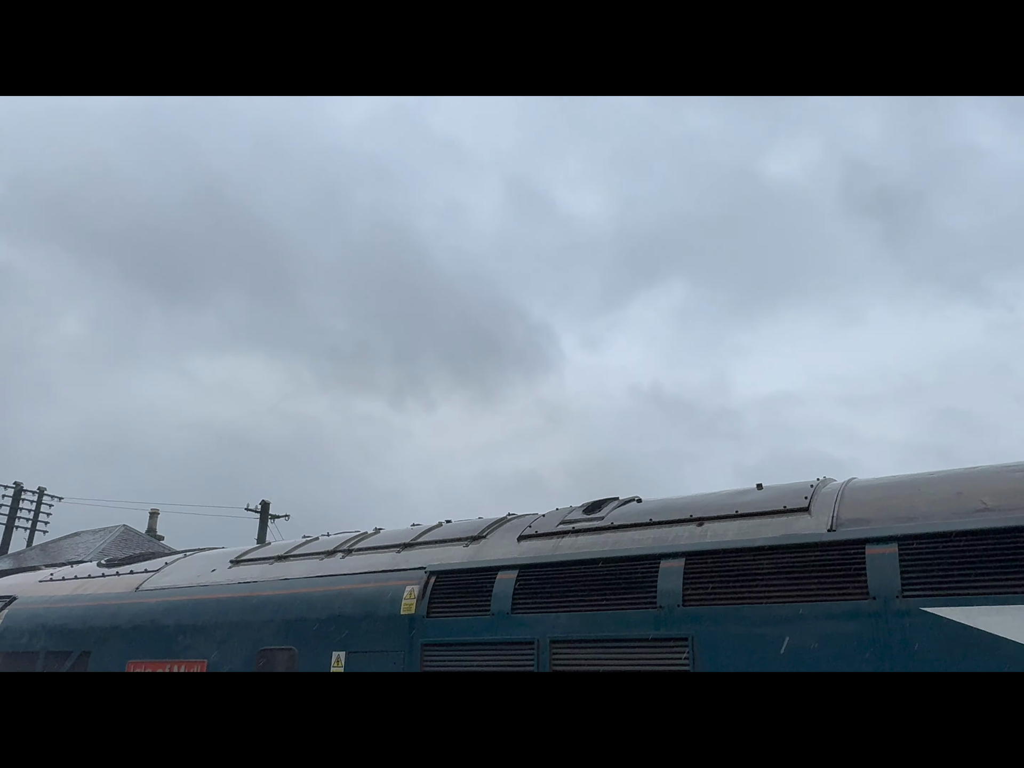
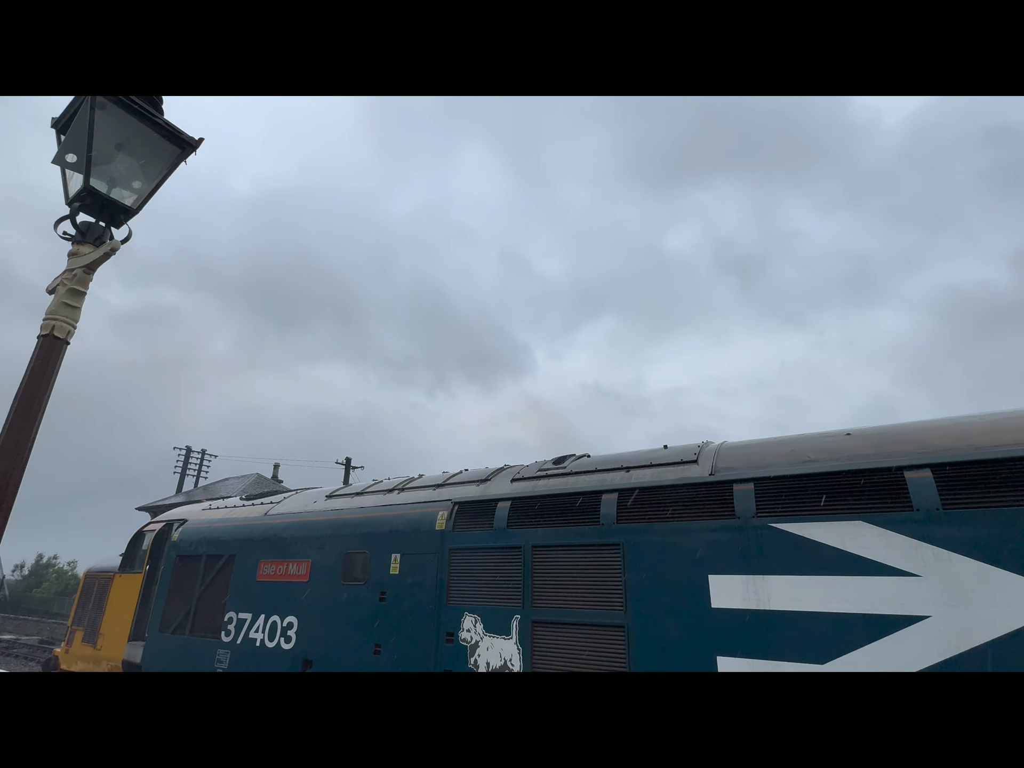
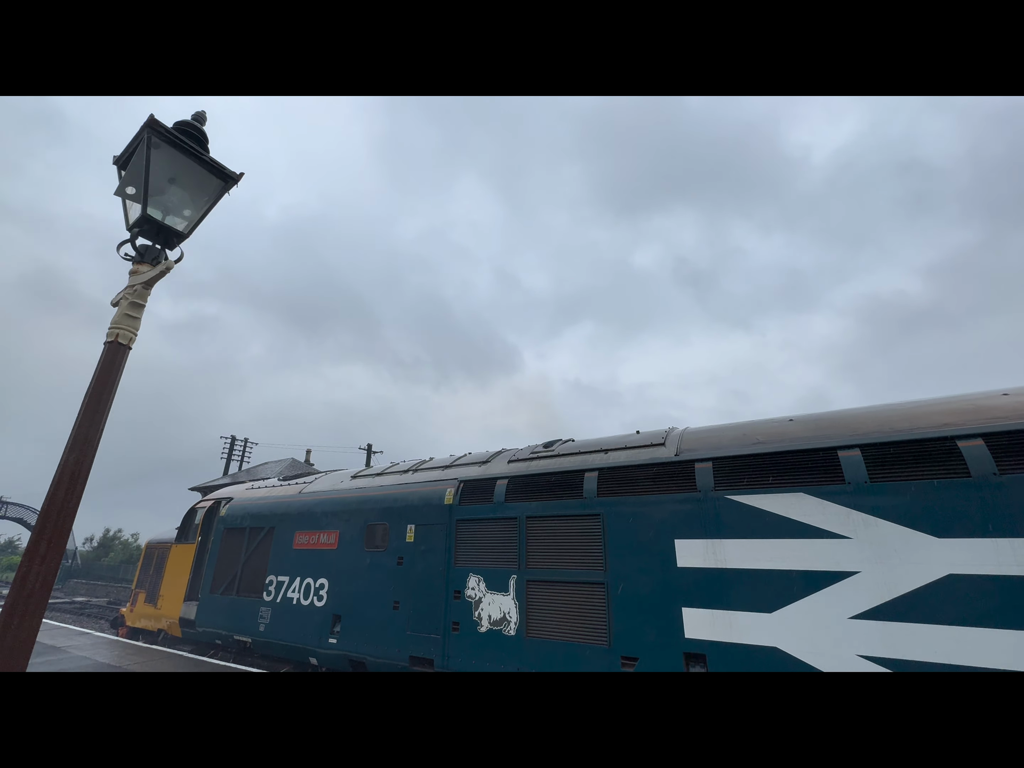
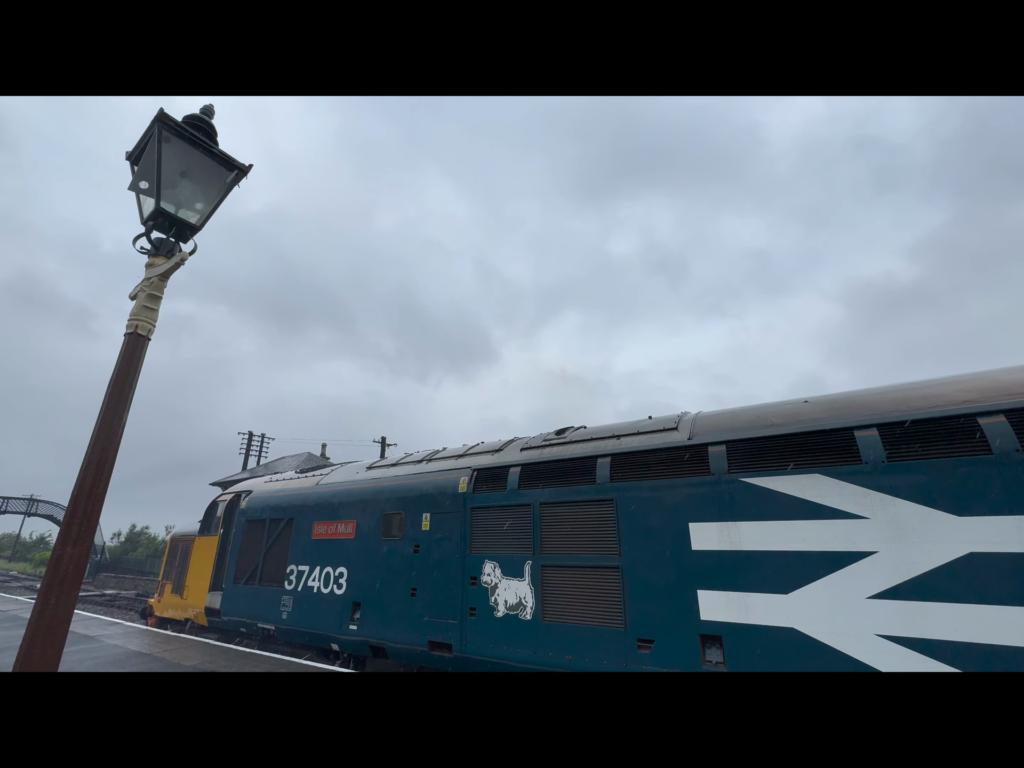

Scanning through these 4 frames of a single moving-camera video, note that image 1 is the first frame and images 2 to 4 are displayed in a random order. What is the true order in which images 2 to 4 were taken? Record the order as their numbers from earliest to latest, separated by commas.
2, 3, 4
